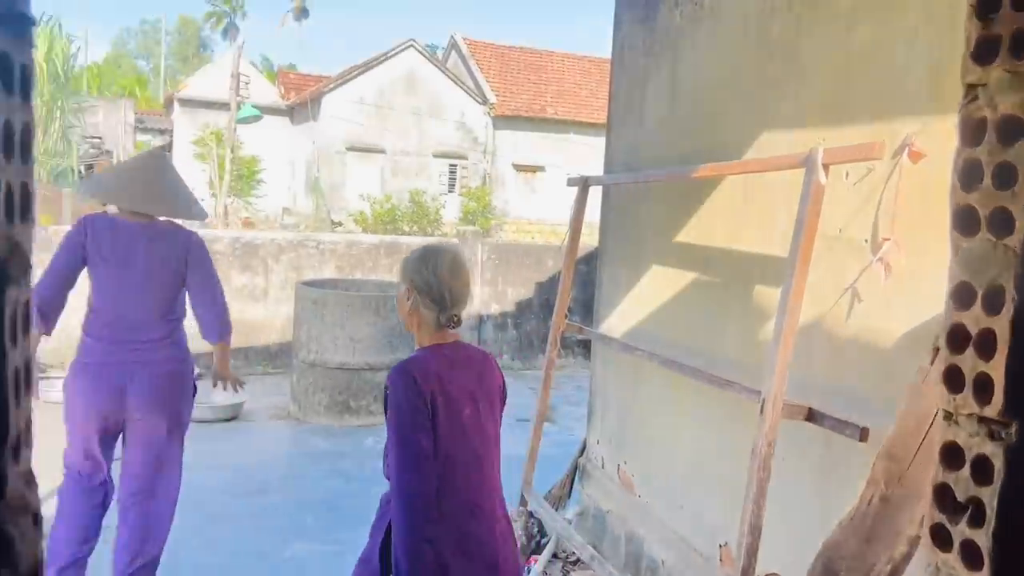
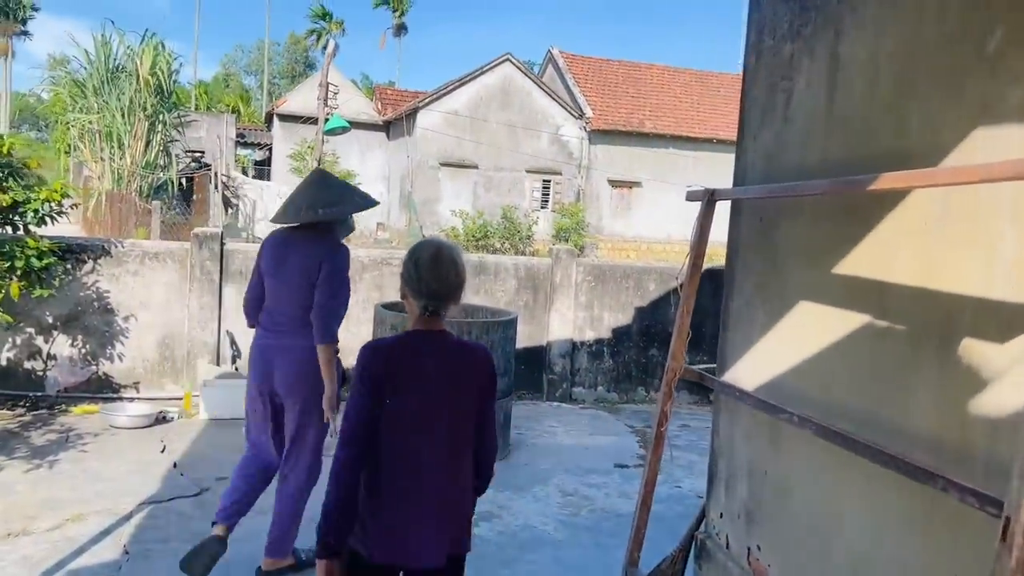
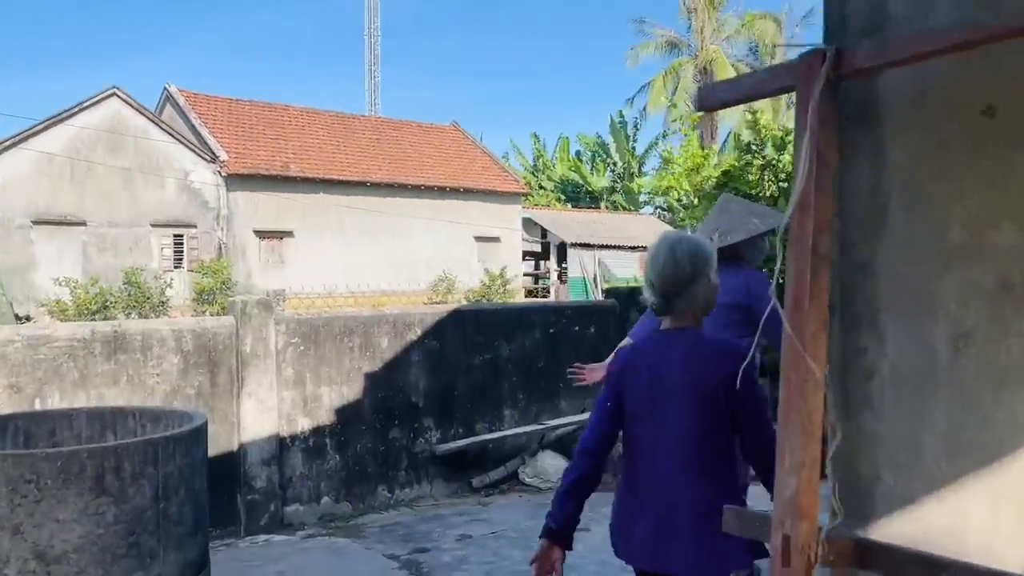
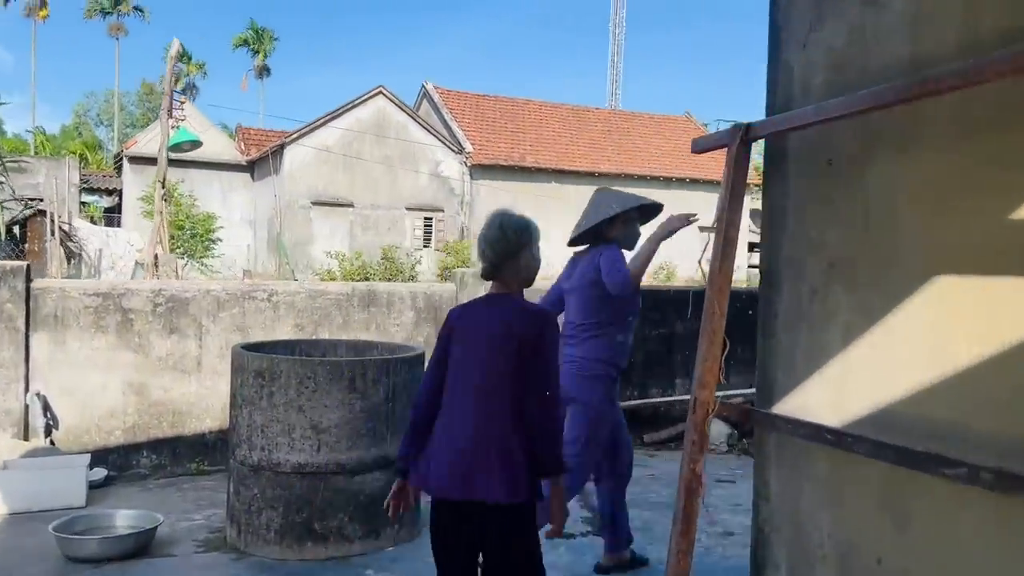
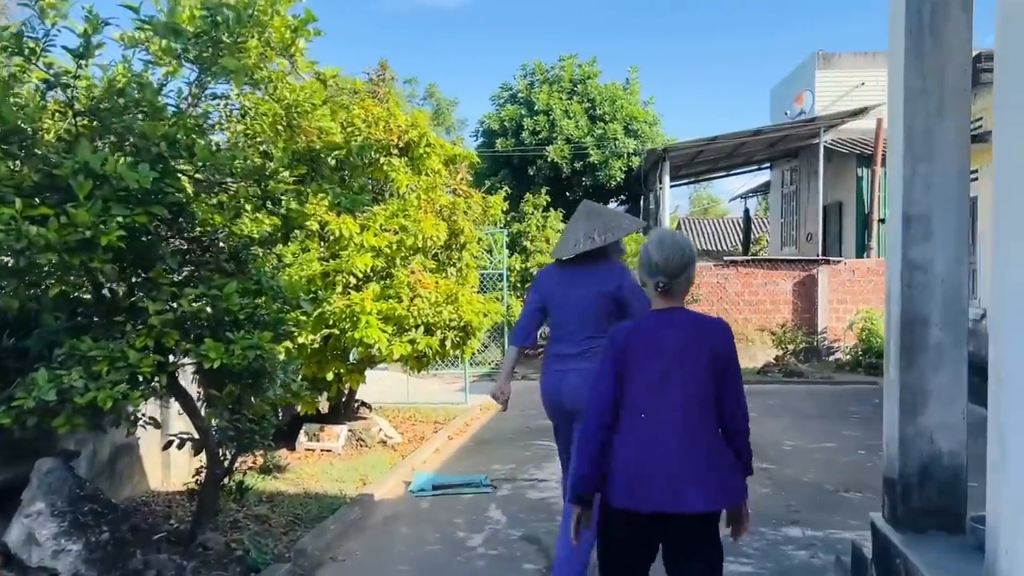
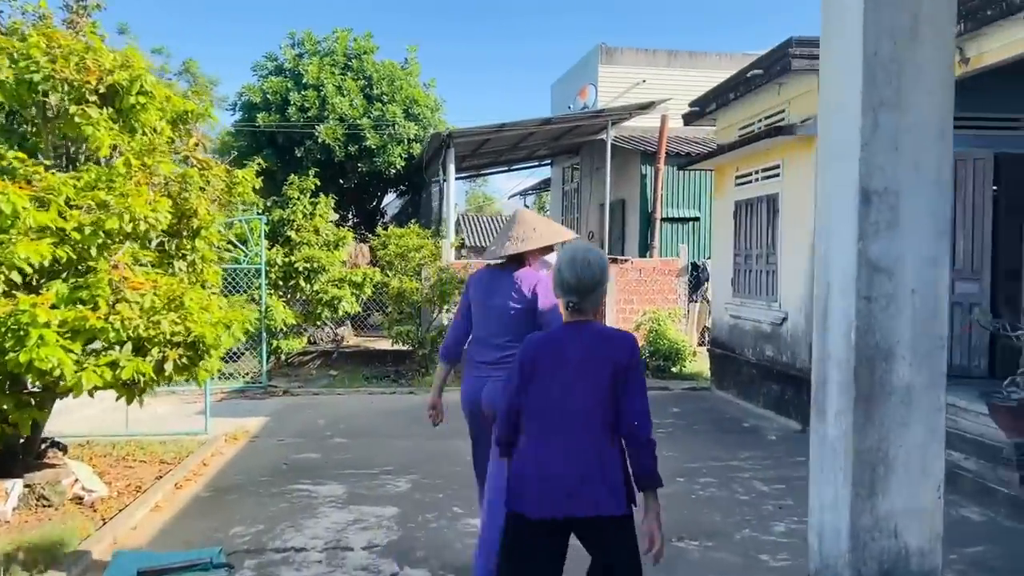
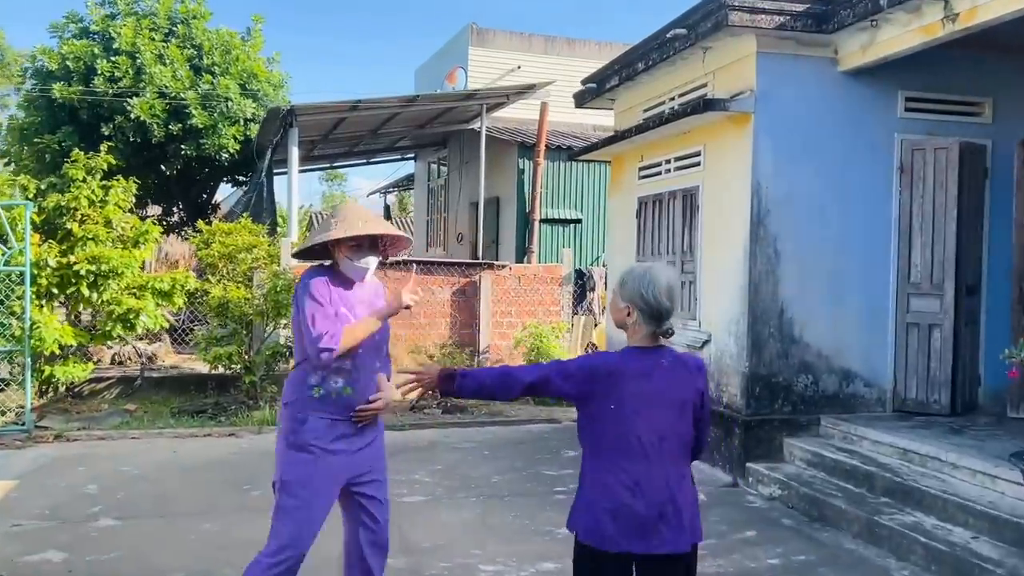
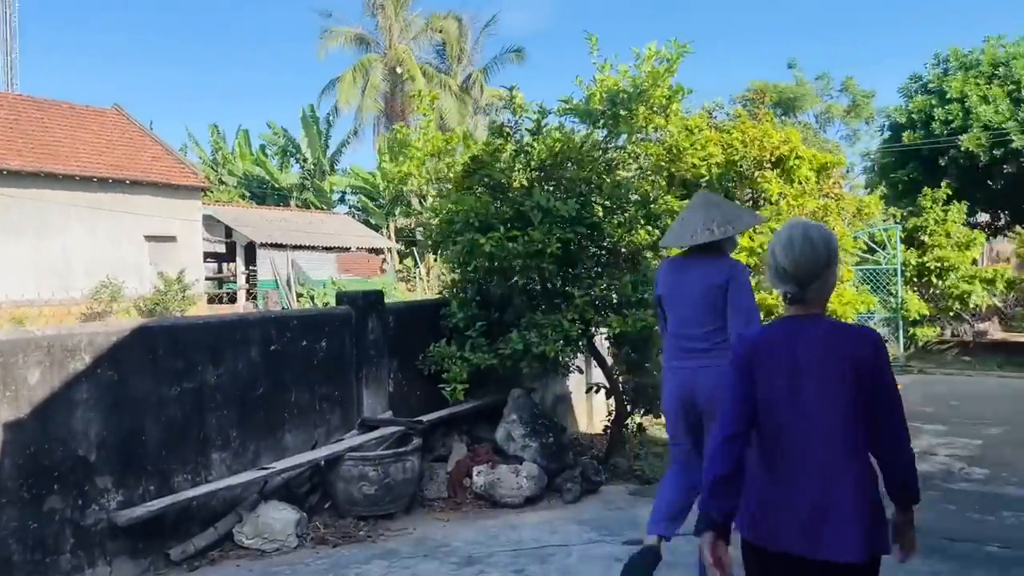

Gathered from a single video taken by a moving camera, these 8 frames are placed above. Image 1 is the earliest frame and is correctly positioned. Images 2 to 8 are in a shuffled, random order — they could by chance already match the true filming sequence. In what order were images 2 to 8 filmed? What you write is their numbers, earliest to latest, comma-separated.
2, 4, 3, 8, 5, 6, 7
